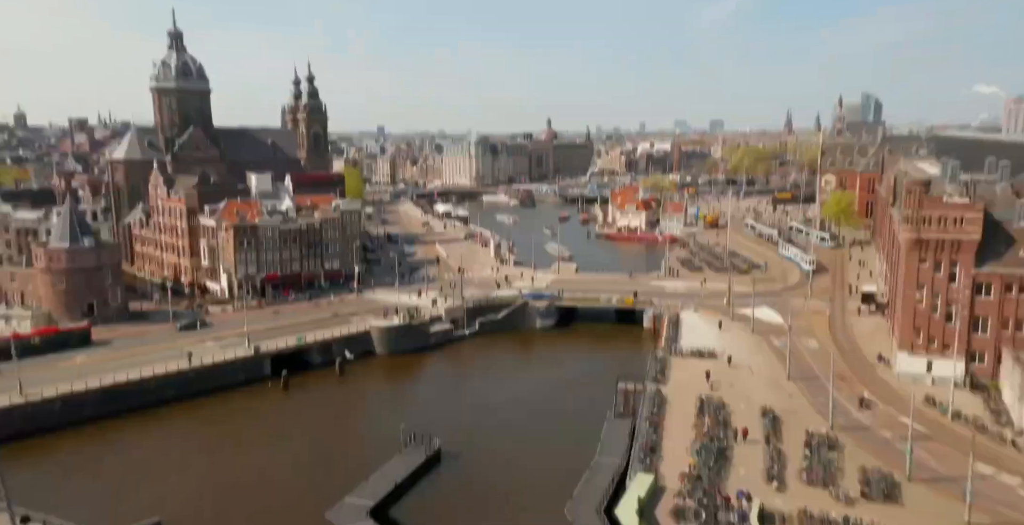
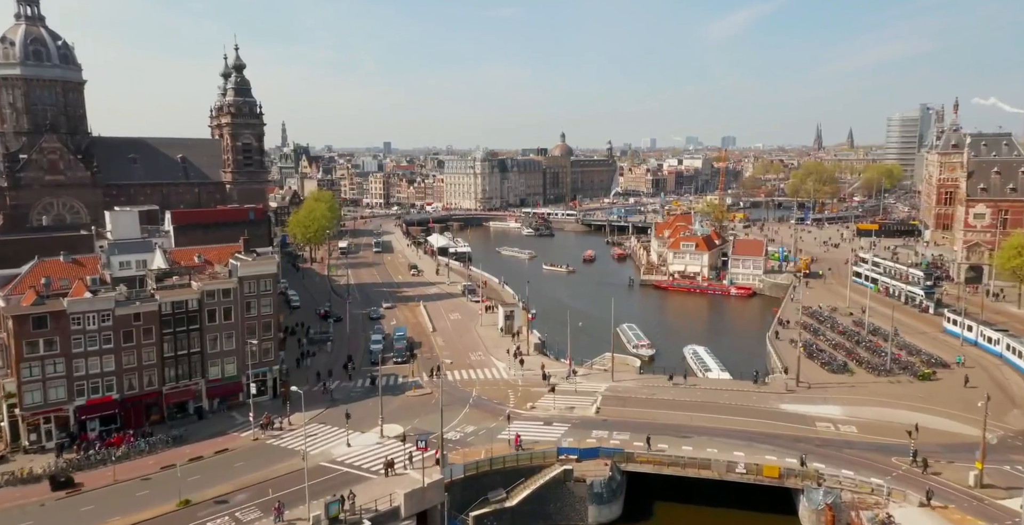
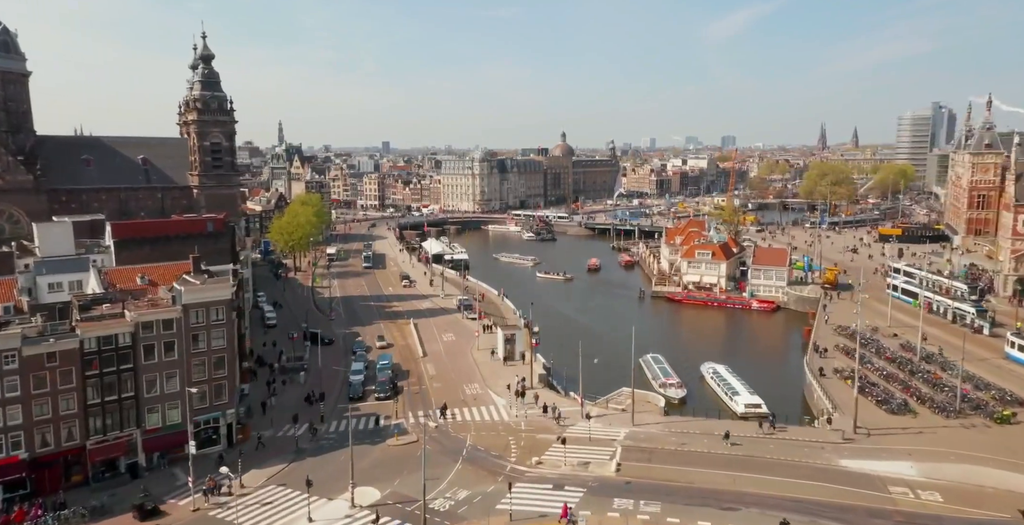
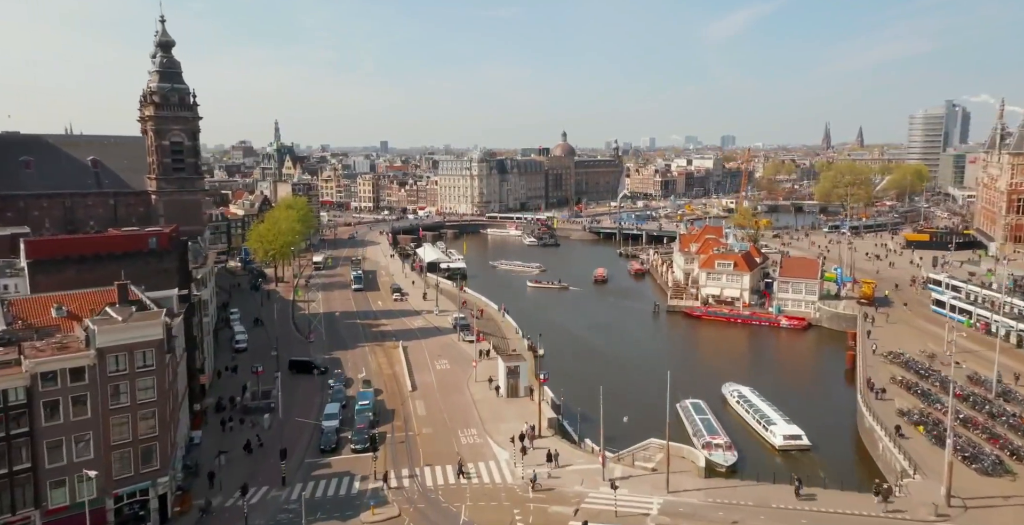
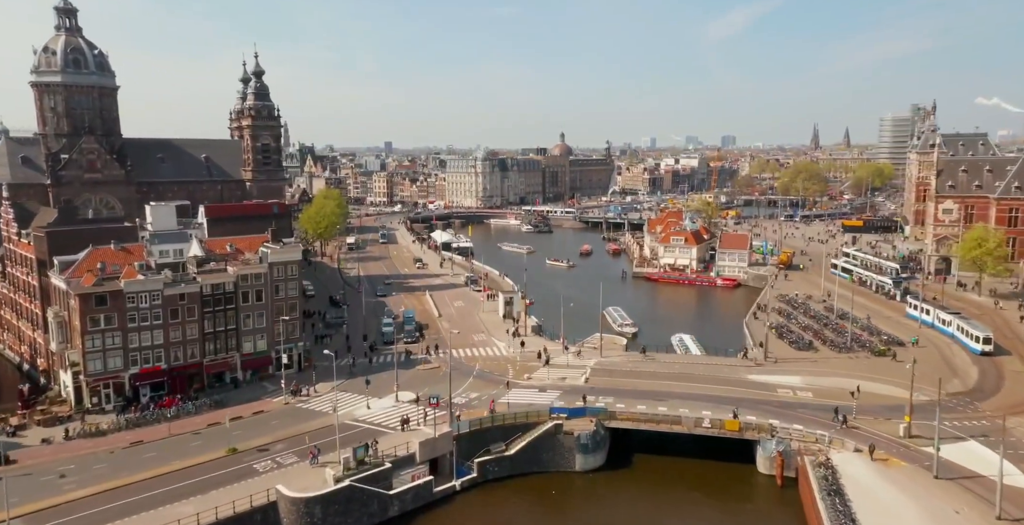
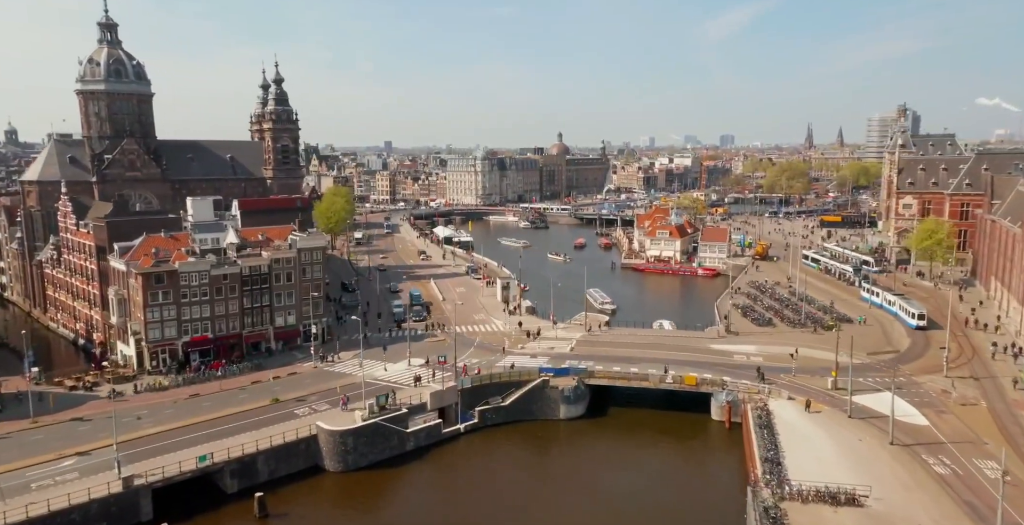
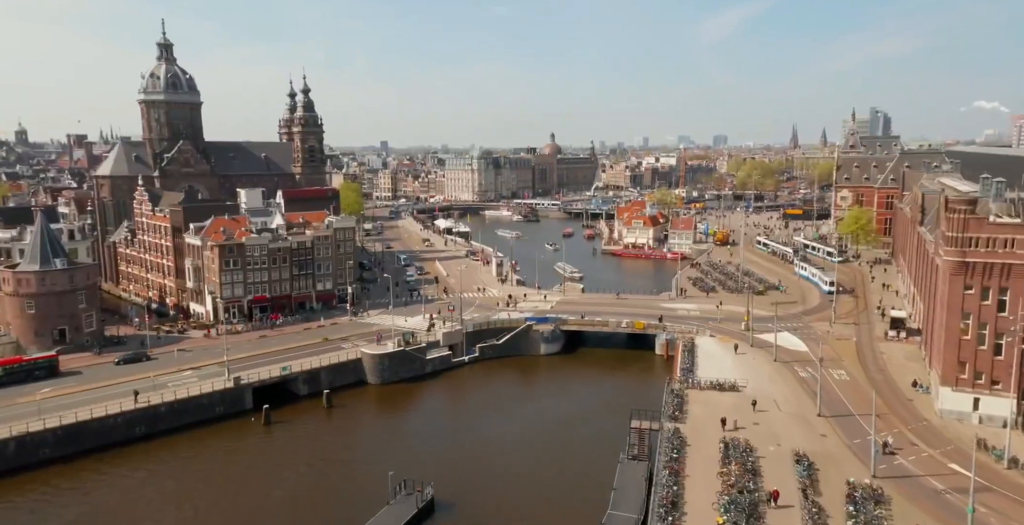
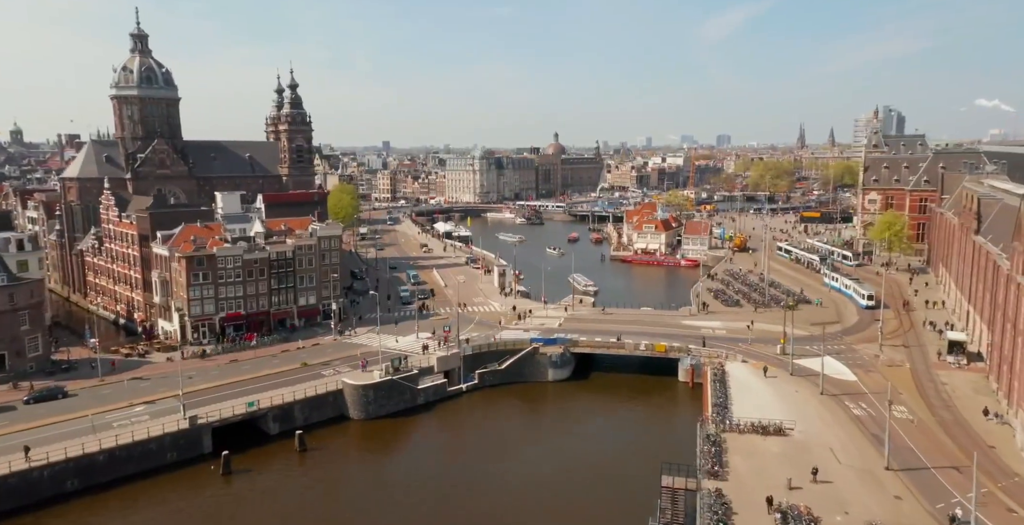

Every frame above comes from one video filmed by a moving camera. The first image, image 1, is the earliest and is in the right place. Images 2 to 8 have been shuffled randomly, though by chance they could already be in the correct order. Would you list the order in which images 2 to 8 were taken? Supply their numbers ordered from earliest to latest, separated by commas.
7, 8, 6, 5, 2, 3, 4
